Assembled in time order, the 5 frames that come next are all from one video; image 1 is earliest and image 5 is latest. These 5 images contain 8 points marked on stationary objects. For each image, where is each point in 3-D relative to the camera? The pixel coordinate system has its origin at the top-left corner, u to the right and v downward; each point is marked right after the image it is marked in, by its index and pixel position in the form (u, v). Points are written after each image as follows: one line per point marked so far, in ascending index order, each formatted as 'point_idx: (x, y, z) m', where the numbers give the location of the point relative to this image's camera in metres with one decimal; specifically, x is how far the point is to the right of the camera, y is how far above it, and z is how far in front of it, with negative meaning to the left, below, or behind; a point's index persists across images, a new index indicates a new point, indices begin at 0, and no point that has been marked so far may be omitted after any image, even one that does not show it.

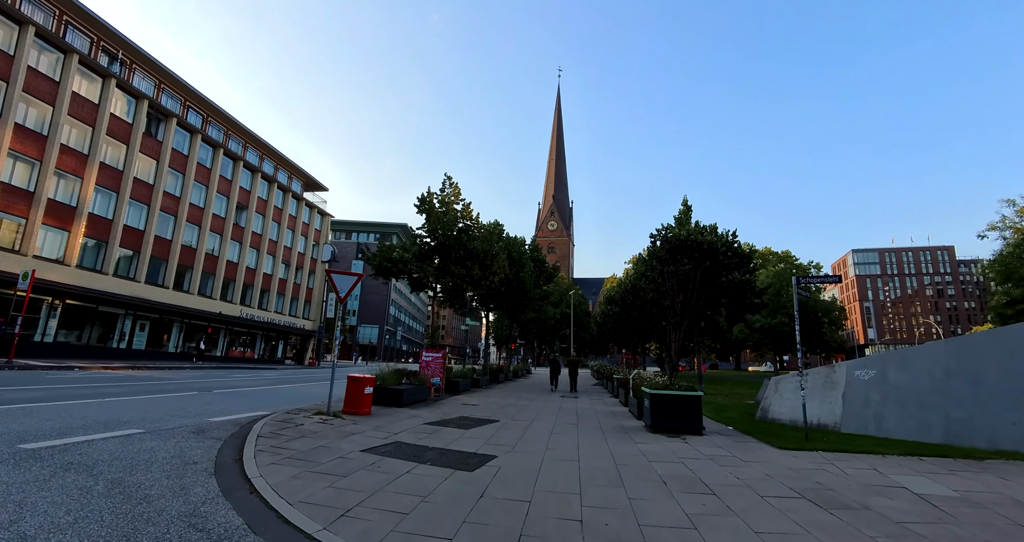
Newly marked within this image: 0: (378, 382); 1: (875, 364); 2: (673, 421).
0: (-3.9, -3.2, +13.7) m
1: (+9.1, -2.3, +11.8) m
2: (+3.7, -3.4, +10.8) m
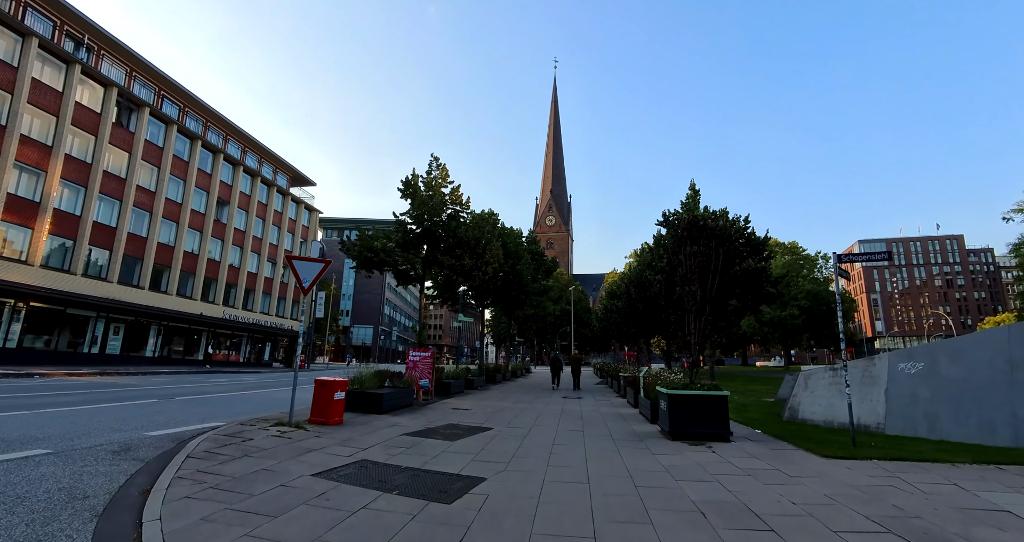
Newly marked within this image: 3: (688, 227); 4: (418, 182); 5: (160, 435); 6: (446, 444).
0: (-4.0, -2.9, +12.1) m
1: (+8.9, -1.8, +10.2) m
2: (+3.6, -3.0, +9.3) m
3: (+5.6, +1.5, +14.7) m
4: (-3.1, +3.0, +15.6) m
5: (-6.6, -3.1, +8.8) m
6: (-1.1, -3.0, +8.3) m
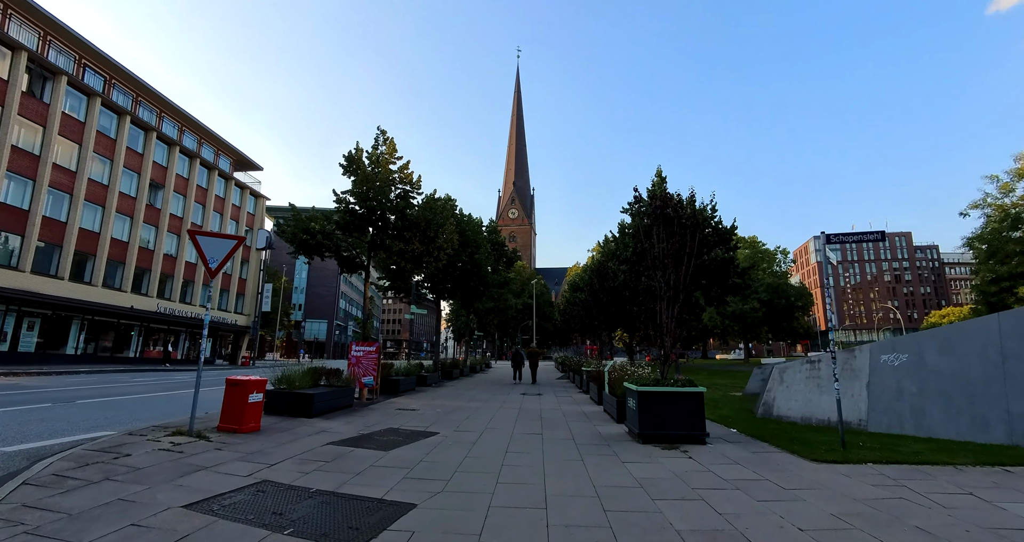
0: (-5.1, -2.5, +10.4) m
1: (+8.0, -1.5, +9.5) m
2: (+2.7, -2.7, +8.2) m
3: (+4.3, +1.8, +13.8) m
4: (-4.4, +3.4, +14.0) m
5: (-7.4, -2.7, +7.0) m
6: (-1.9, -2.7, +6.9) m
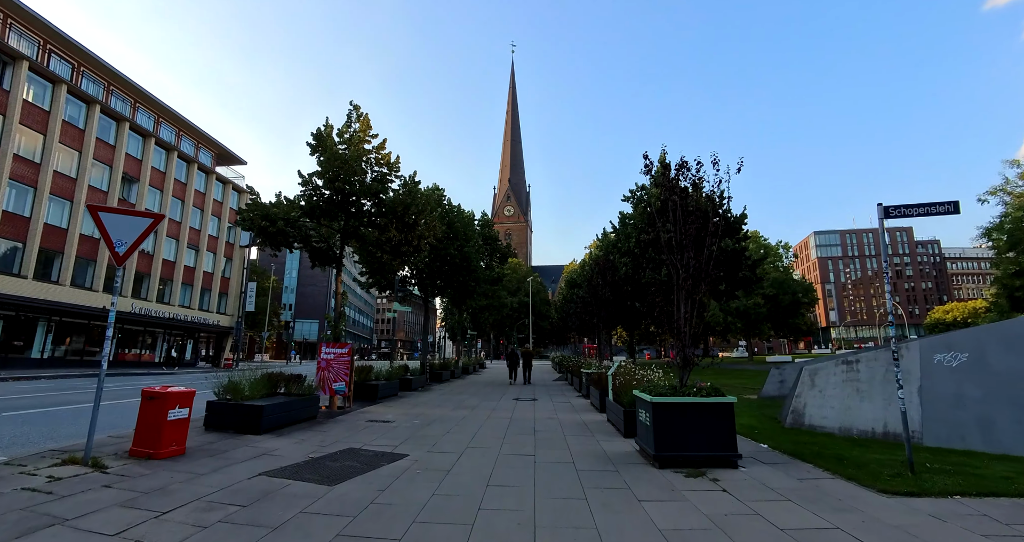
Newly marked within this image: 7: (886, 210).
0: (-5.3, -2.3, +8.8) m
1: (+7.8, -1.2, +8.0) m
2: (+2.5, -2.4, +6.6) m
3: (+4.0, +2.1, +12.2) m
4: (-4.7, +3.6, +12.4) m
5: (-7.6, -2.5, +5.4) m
6: (-2.1, -2.5, +5.3) m
7: (+5.3, +0.9, +6.7) m
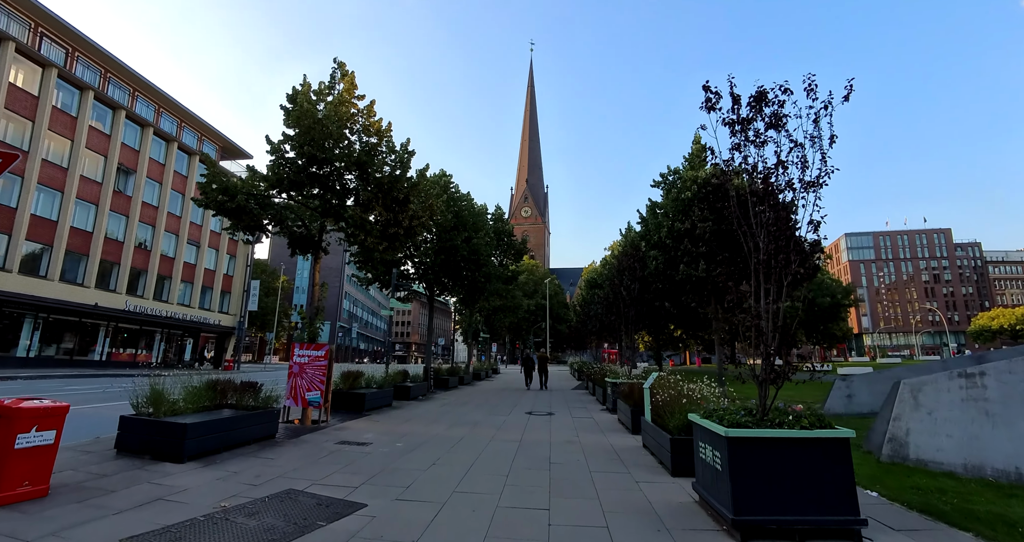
0: (-5.2, -2.0, +6.8) m
1: (+7.9, -0.9, +5.5) m
2: (+2.5, -2.1, +4.3) m
3: (+4.3, +2.4, +9.9) m
4: (-4.4, +3.9, +10.4) m
5: (-7.6, -2.1, +3.5) m
6: (-2.1, -2.1, +3.1) m
7: (+5.3, +1.2, +4.3) m
